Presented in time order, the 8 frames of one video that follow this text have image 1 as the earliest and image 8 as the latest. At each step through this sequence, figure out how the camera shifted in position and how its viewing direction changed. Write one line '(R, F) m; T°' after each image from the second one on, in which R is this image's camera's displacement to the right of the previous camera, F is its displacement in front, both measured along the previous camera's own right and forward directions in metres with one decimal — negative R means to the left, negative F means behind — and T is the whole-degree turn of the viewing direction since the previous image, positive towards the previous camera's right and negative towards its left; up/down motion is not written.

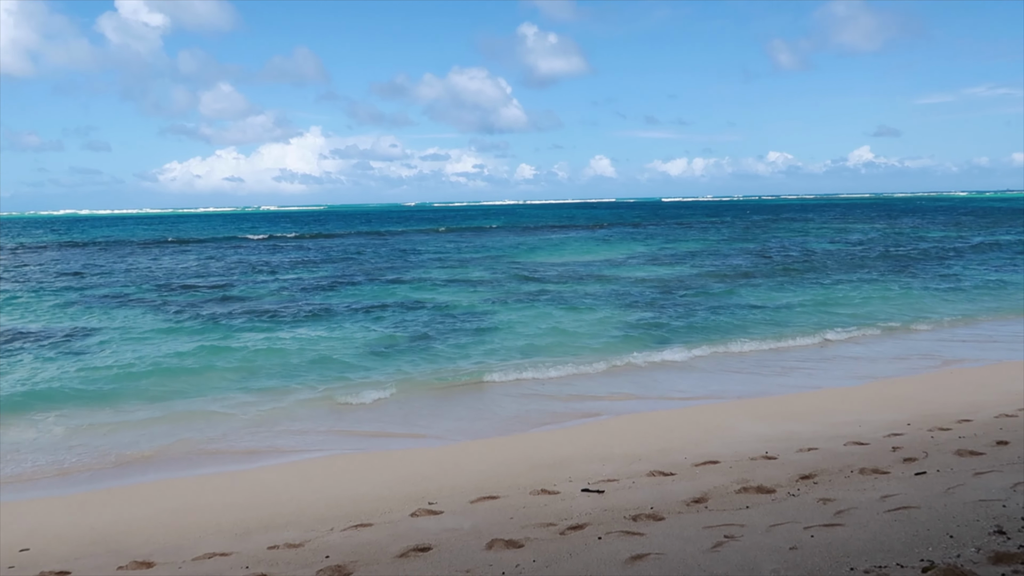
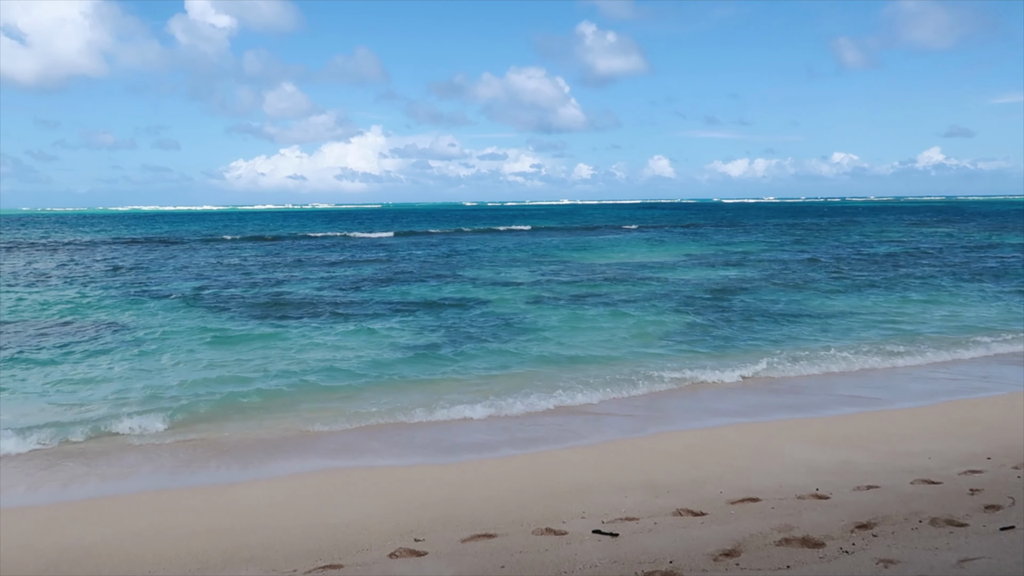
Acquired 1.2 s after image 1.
(+0.2, +0.5) m; -4°
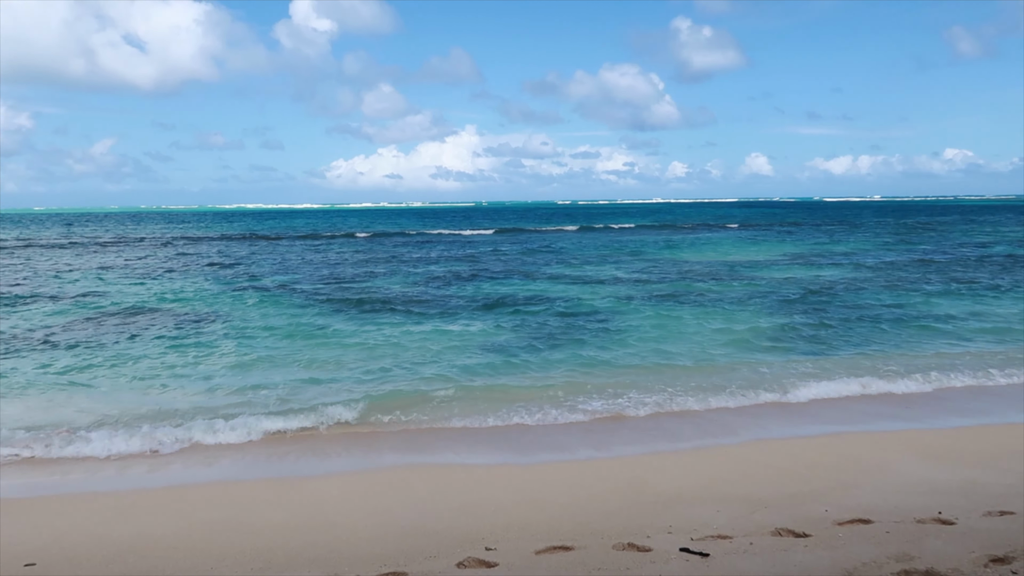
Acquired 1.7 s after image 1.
(0.0, +0.3) m; -7°
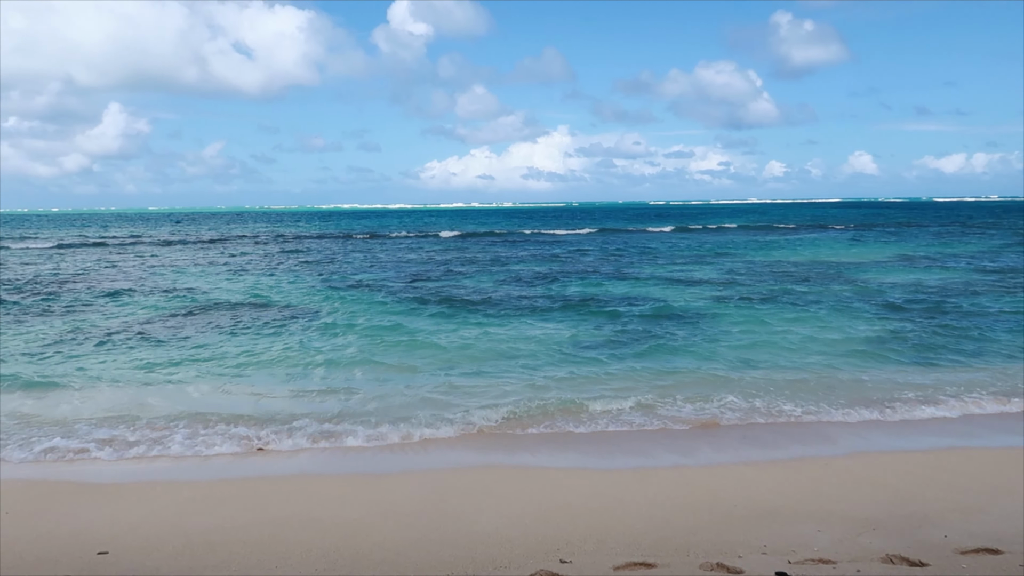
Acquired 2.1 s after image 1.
(0.0, +0.2) m; -7°
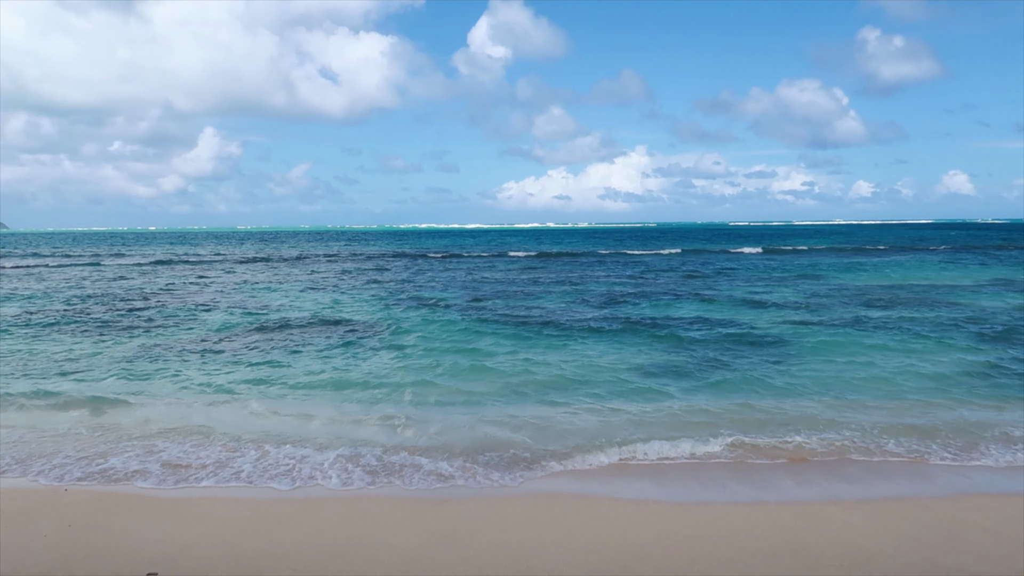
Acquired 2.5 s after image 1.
(+0.1, +0.1) m; -6°
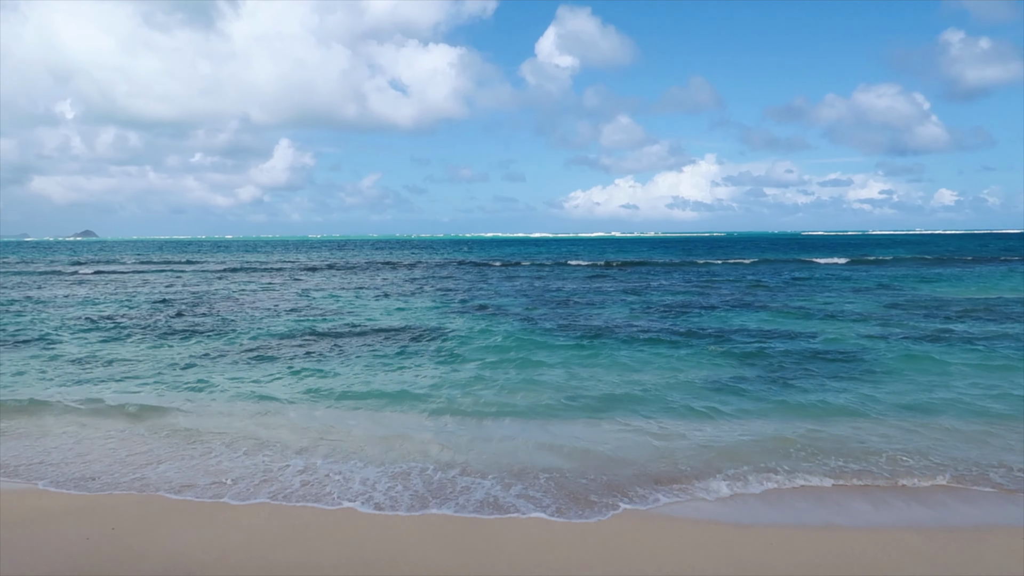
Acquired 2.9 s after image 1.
(+0.1, +0.2) m; -5°
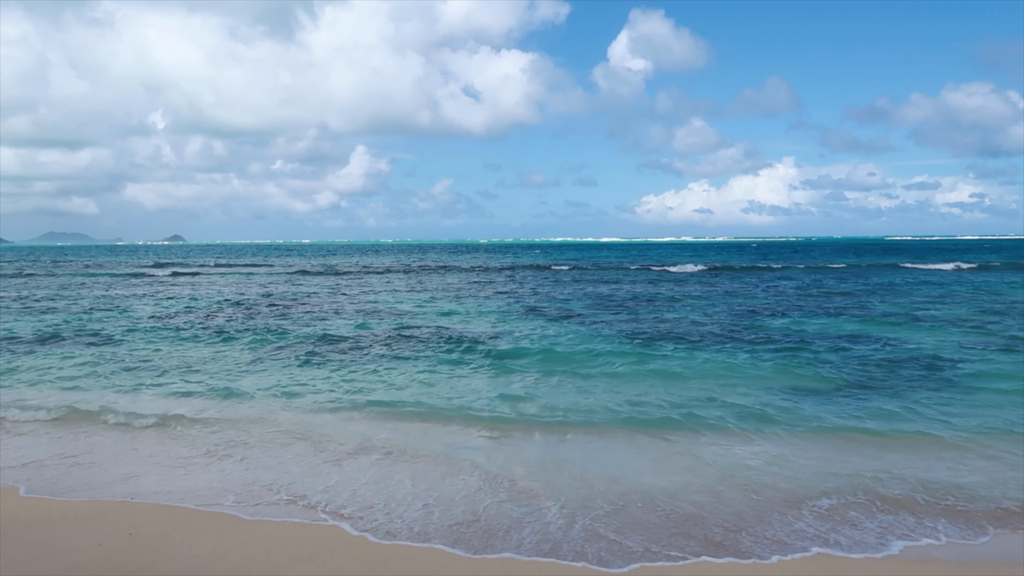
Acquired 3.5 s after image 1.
(+0.1, +0.2) m; -5°
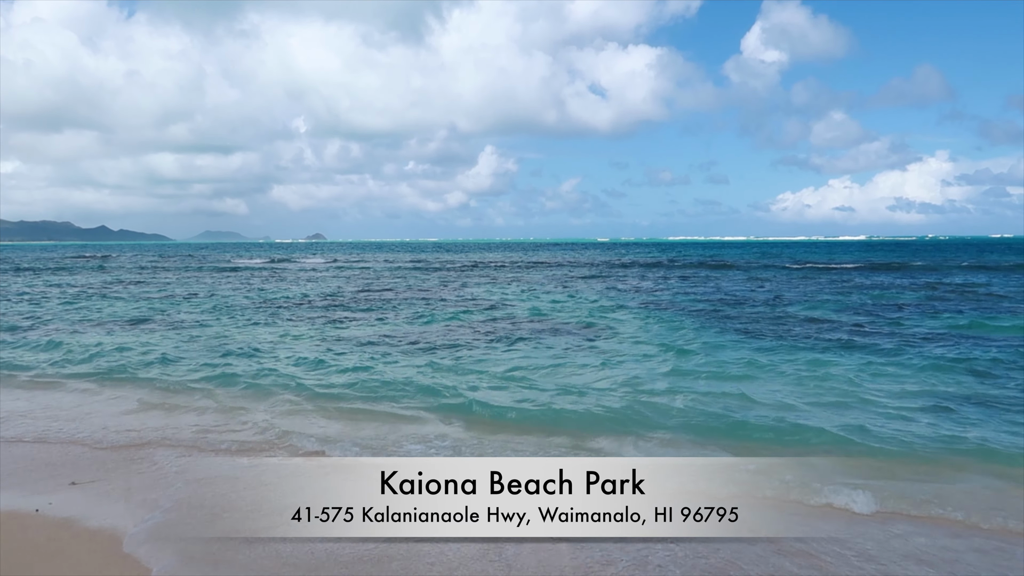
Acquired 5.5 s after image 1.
(+0.9, +0.7) m; -9°
